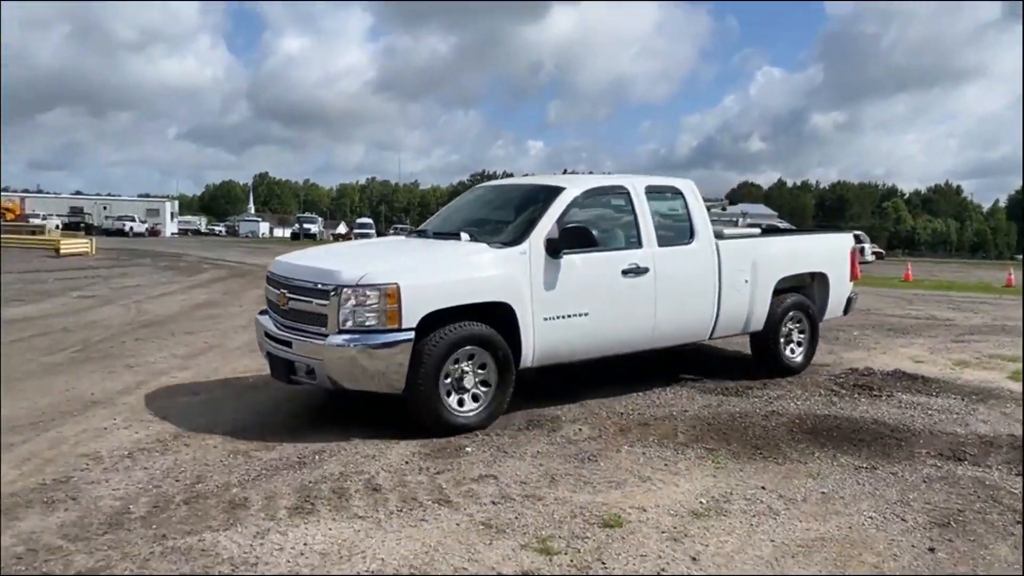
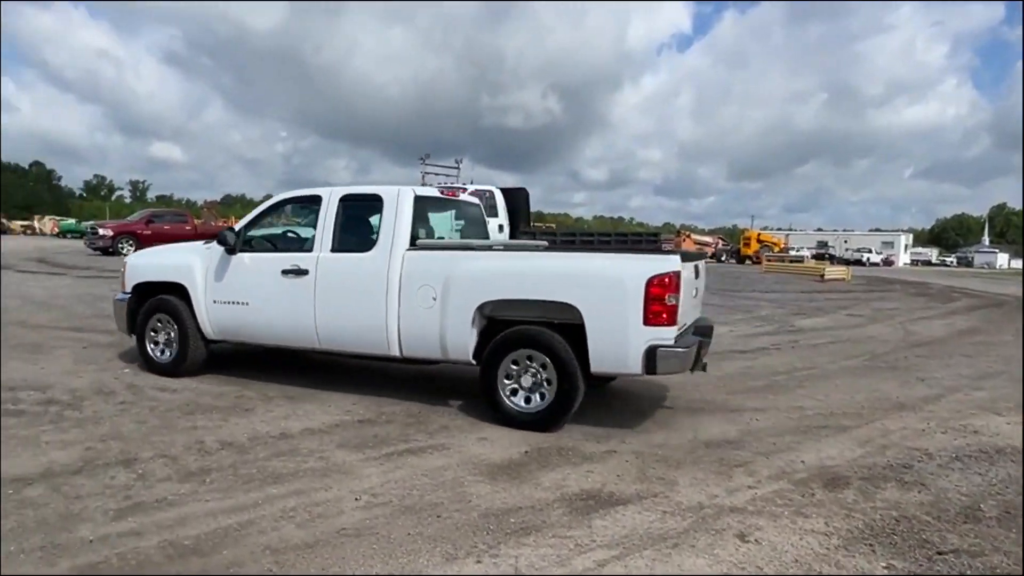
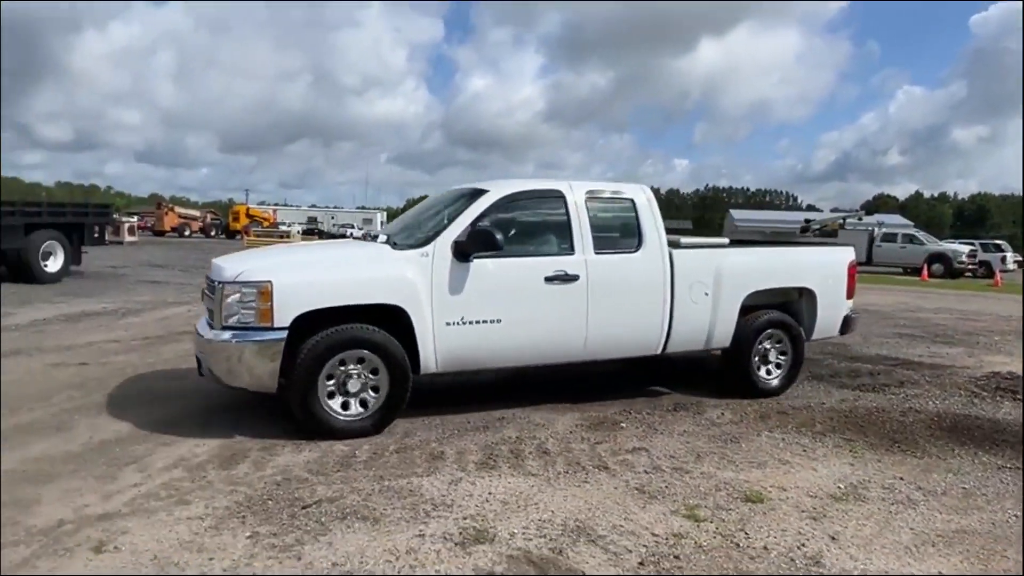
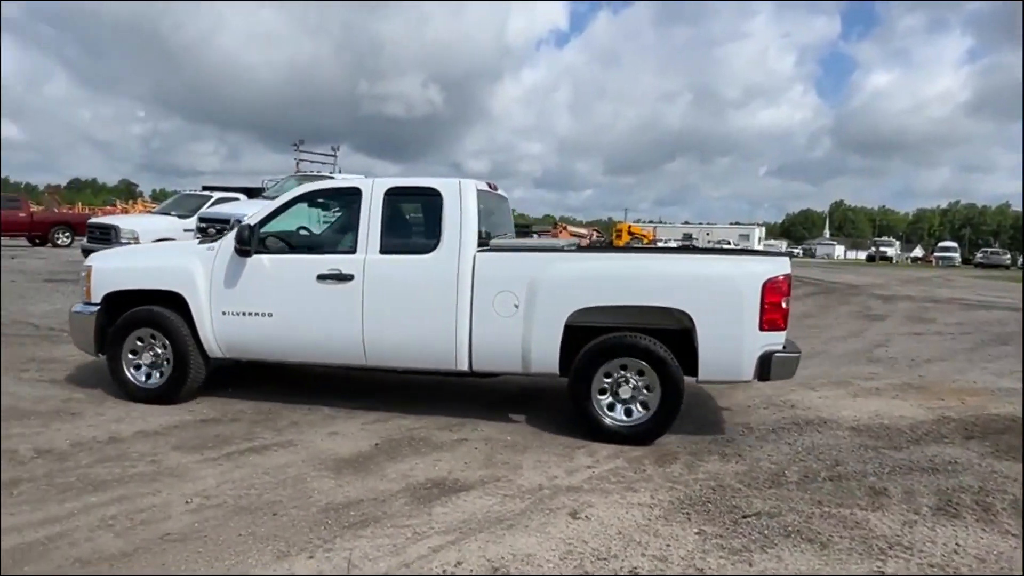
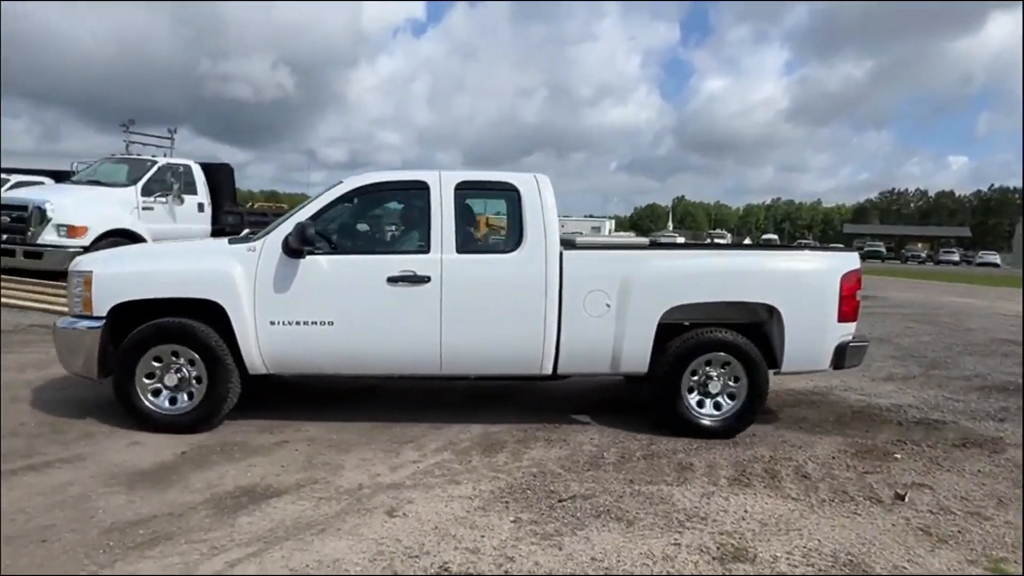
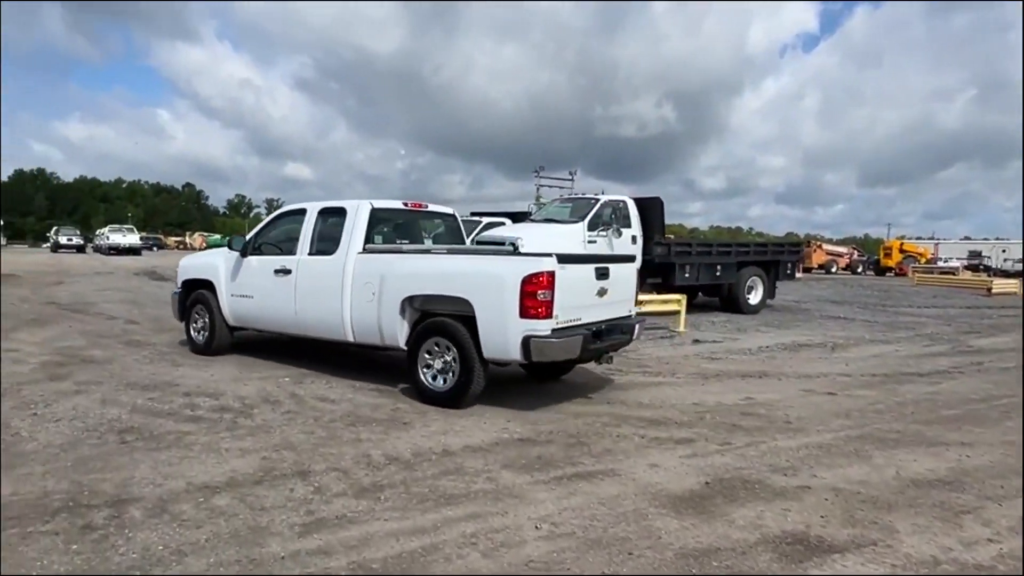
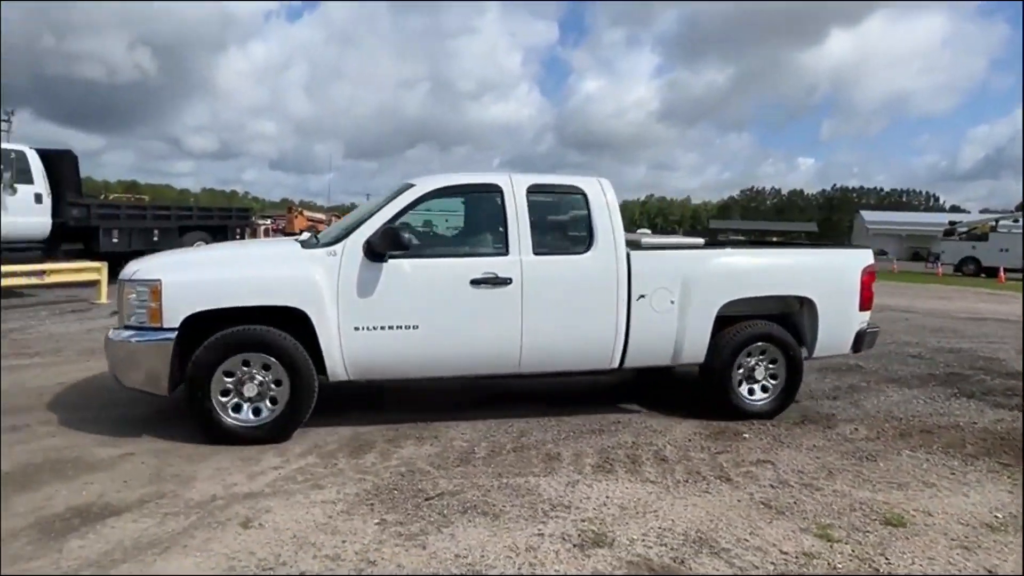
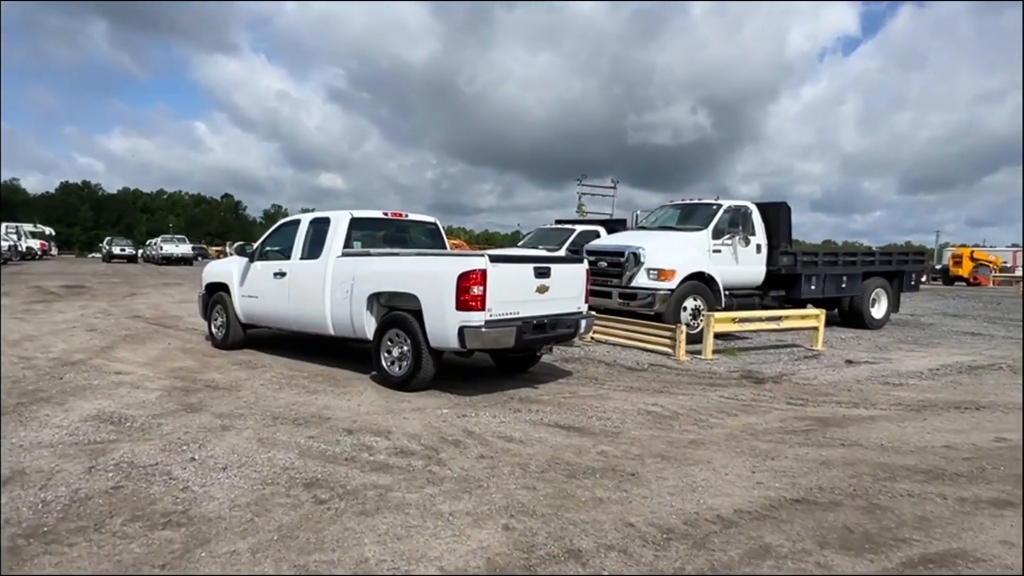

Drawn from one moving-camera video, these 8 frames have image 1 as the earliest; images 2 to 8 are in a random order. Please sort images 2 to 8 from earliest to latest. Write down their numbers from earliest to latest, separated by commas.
3, 7, 5, 4, 2, 6, 8
